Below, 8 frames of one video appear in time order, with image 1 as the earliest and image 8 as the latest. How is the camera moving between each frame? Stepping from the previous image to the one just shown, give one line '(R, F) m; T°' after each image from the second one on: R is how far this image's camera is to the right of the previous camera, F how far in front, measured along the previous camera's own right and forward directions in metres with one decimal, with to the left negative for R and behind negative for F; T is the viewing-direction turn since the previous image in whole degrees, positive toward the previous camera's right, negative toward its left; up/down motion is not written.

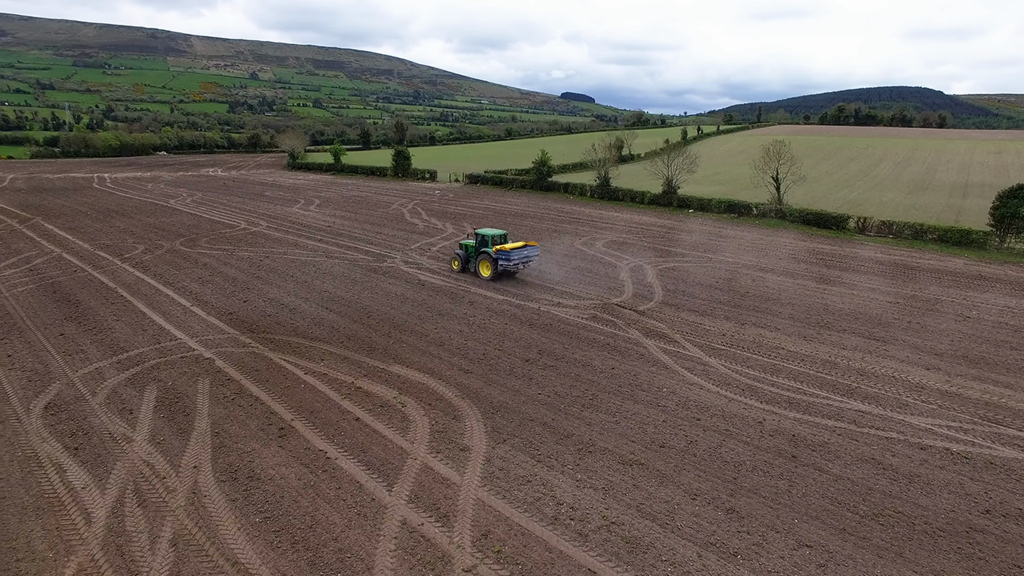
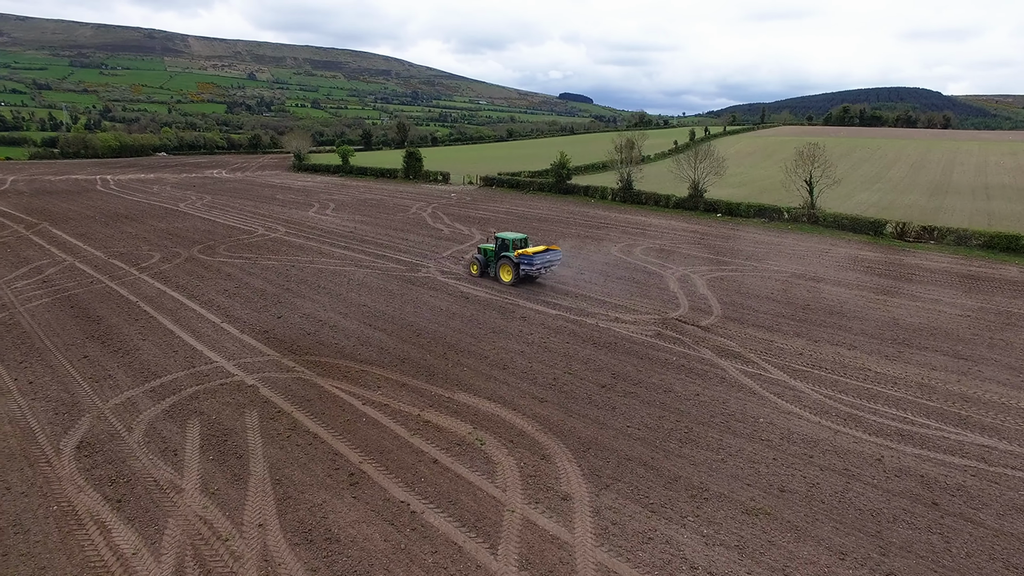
(-1.4, +1.1) m; 0°
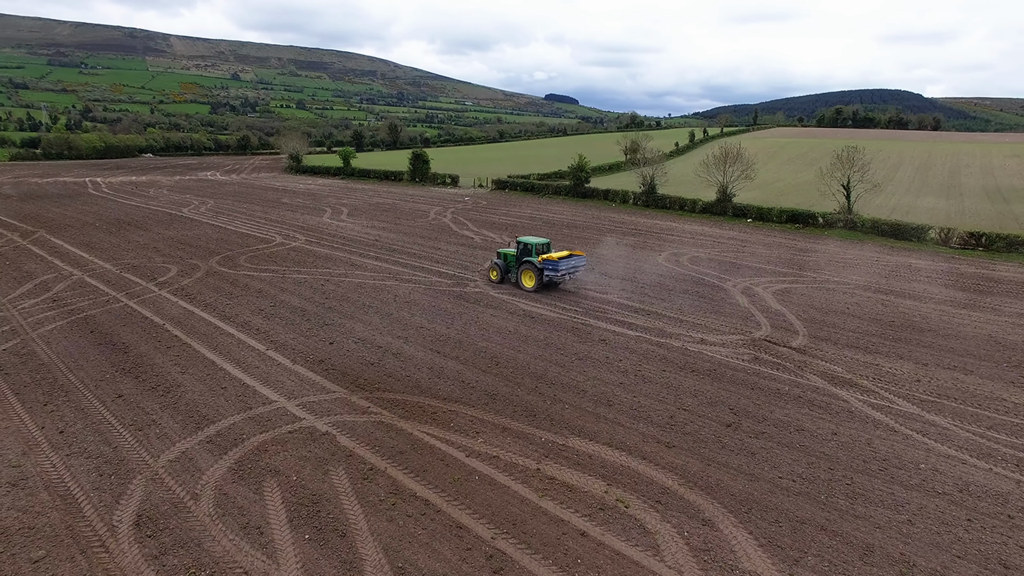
(-2.0, +1.5) m; +1°
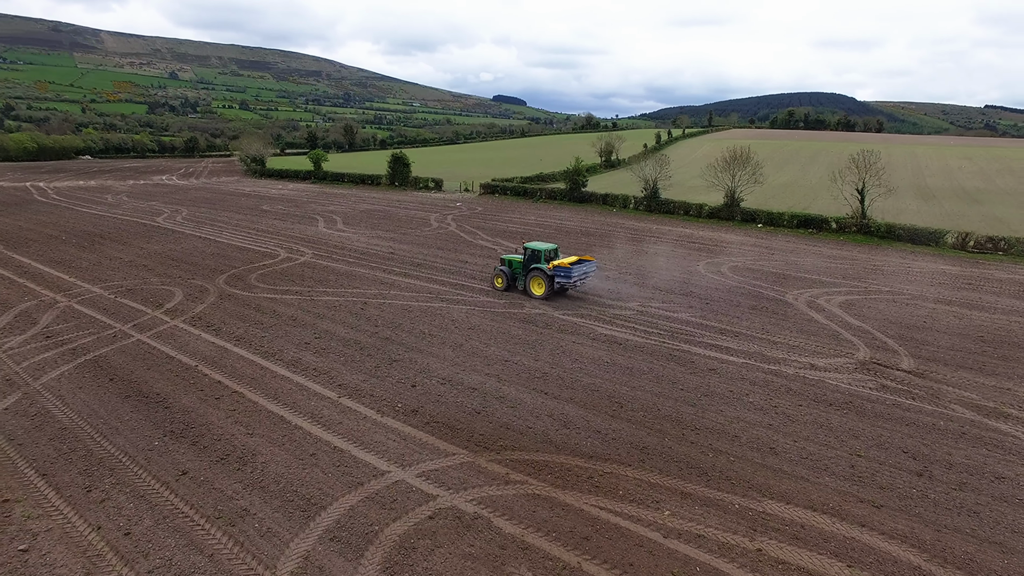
(-2.9, +1.8) m; +5°
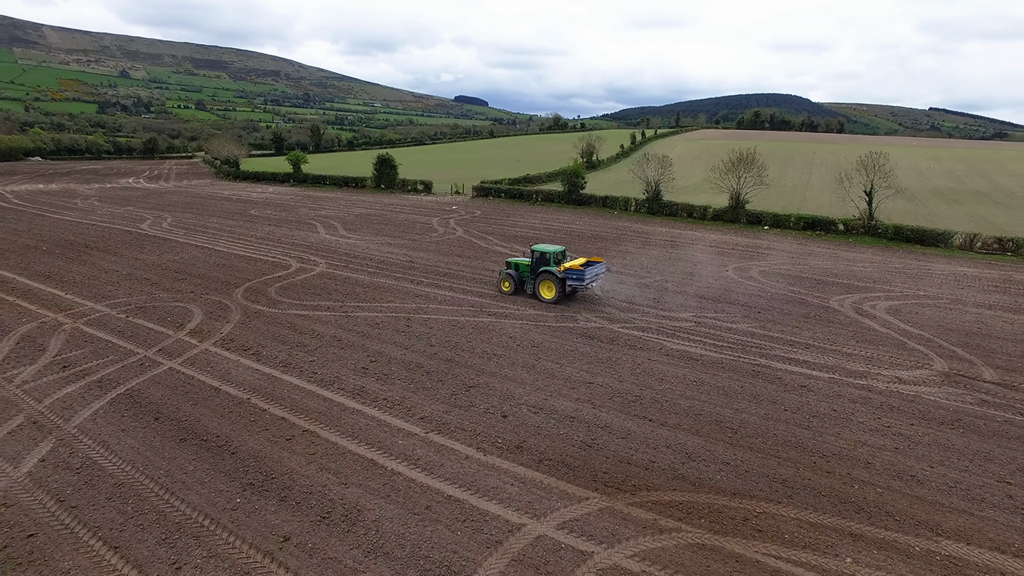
(-2.1, +1.1) m; +4°
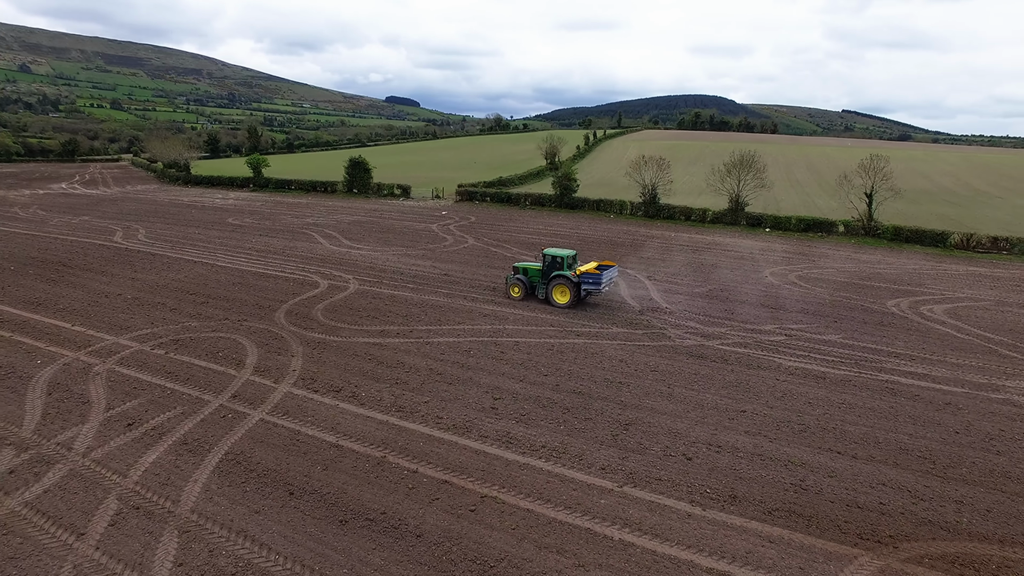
(-3.4, +1.5) m; +6°
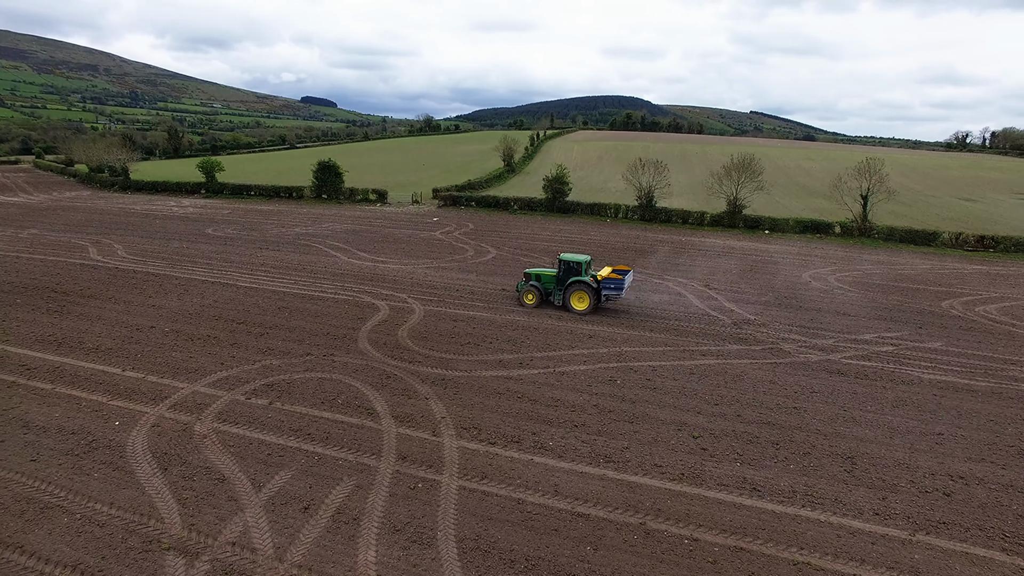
(-4.0, +1.6) m; +7°
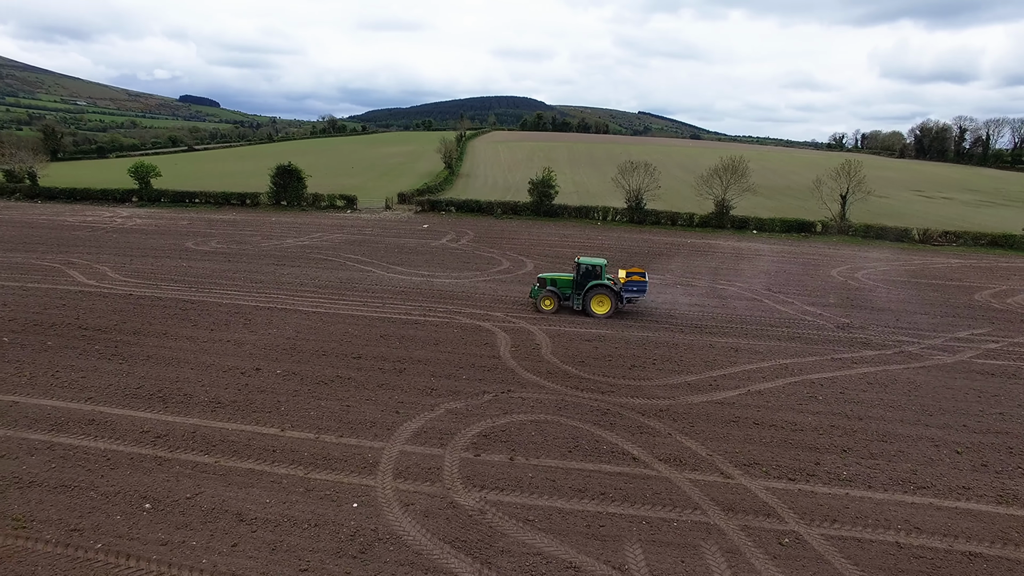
(-5.0, +1.6) m; +10°
